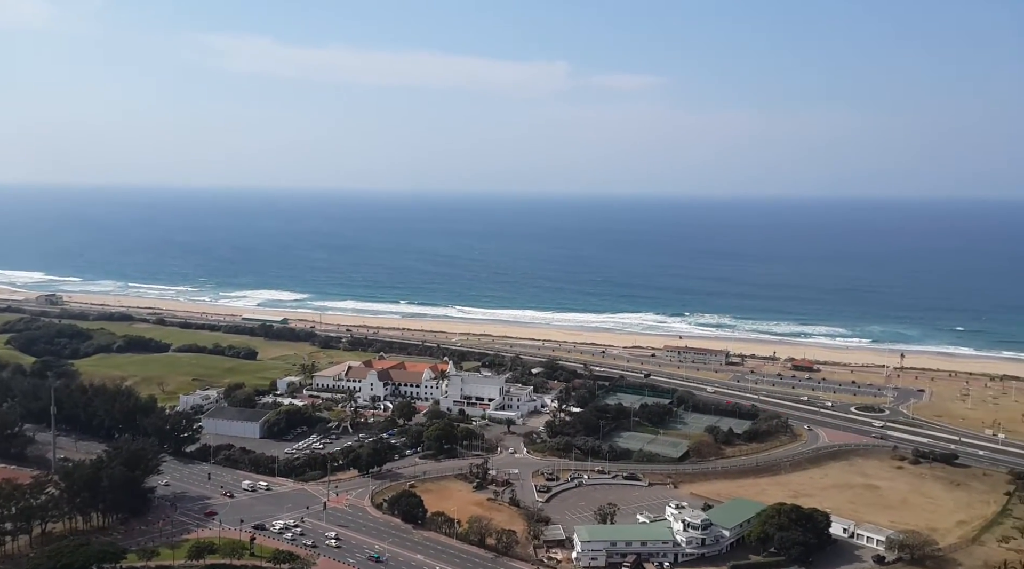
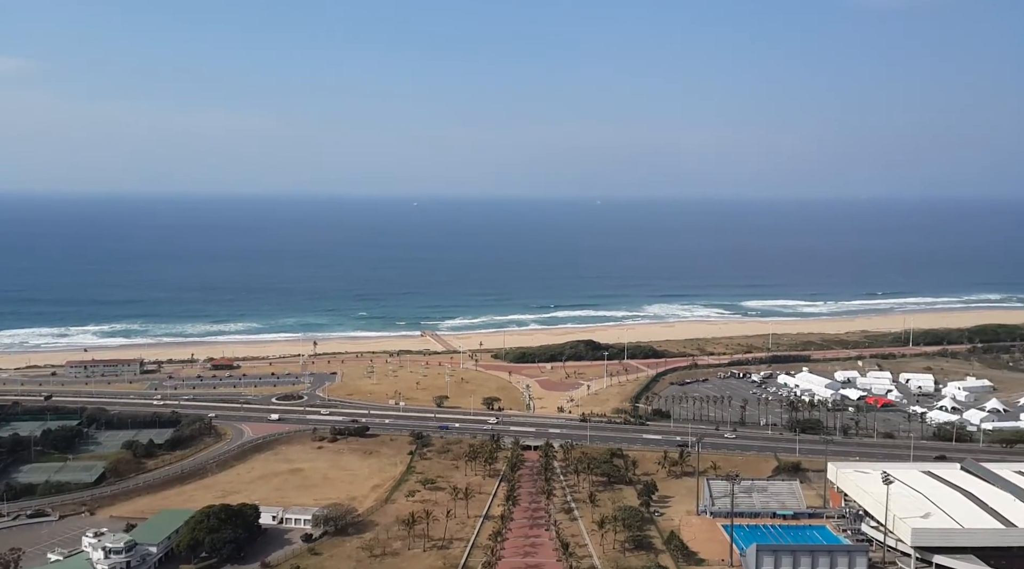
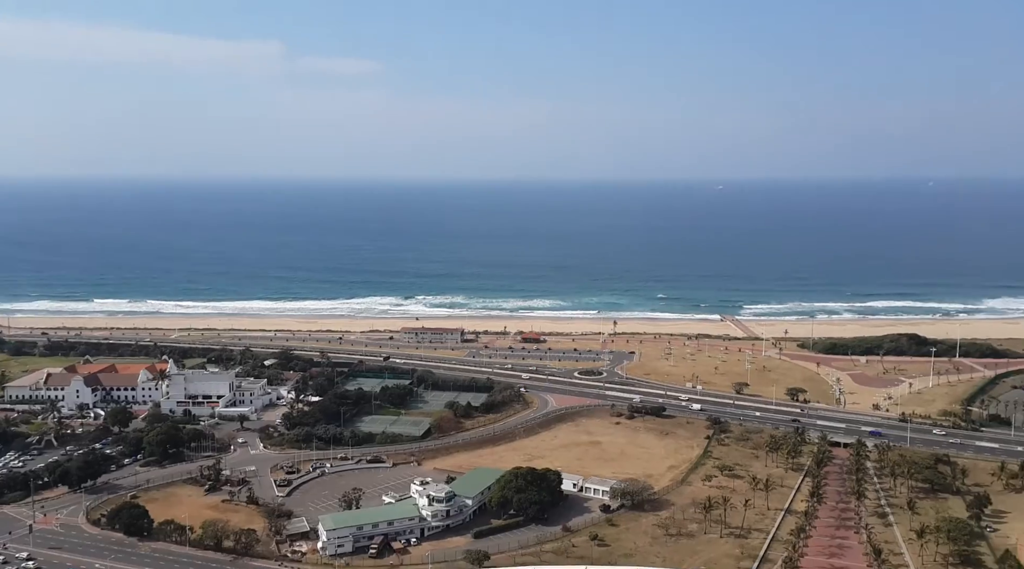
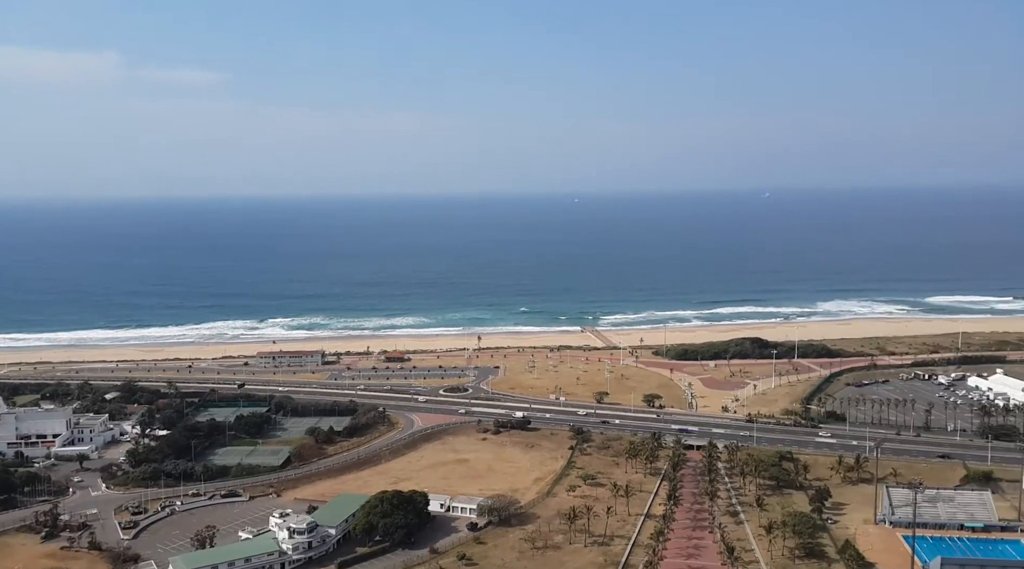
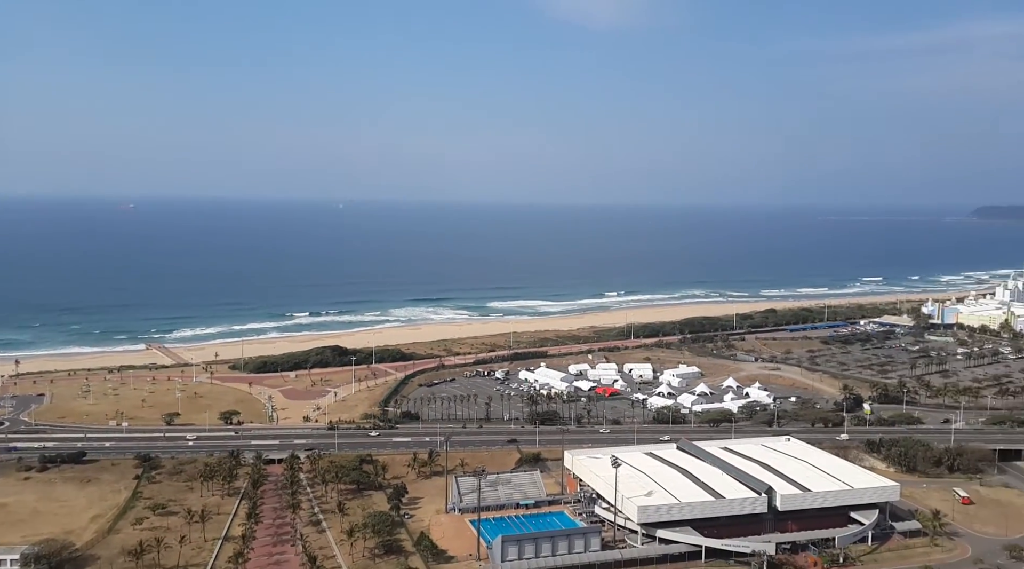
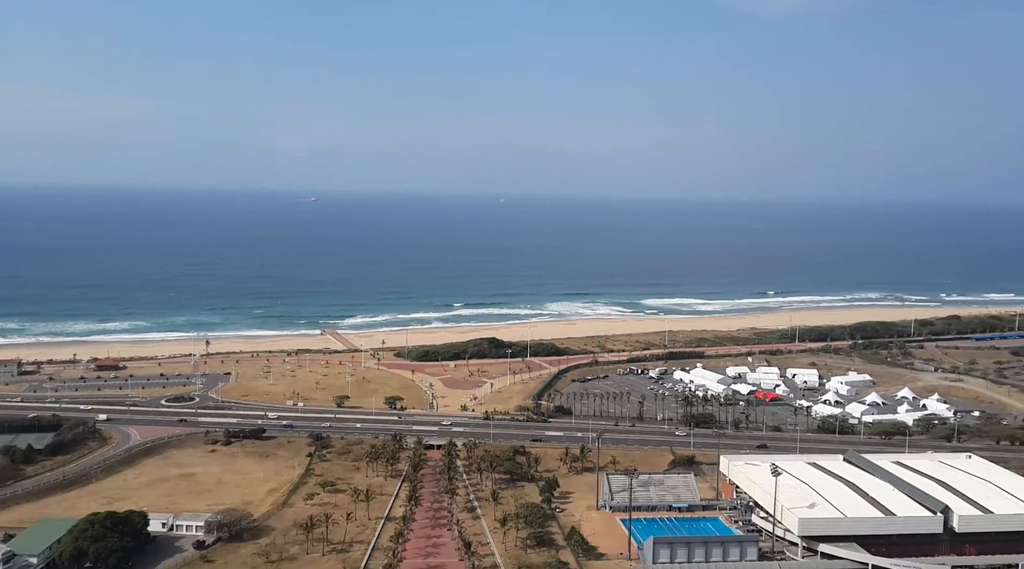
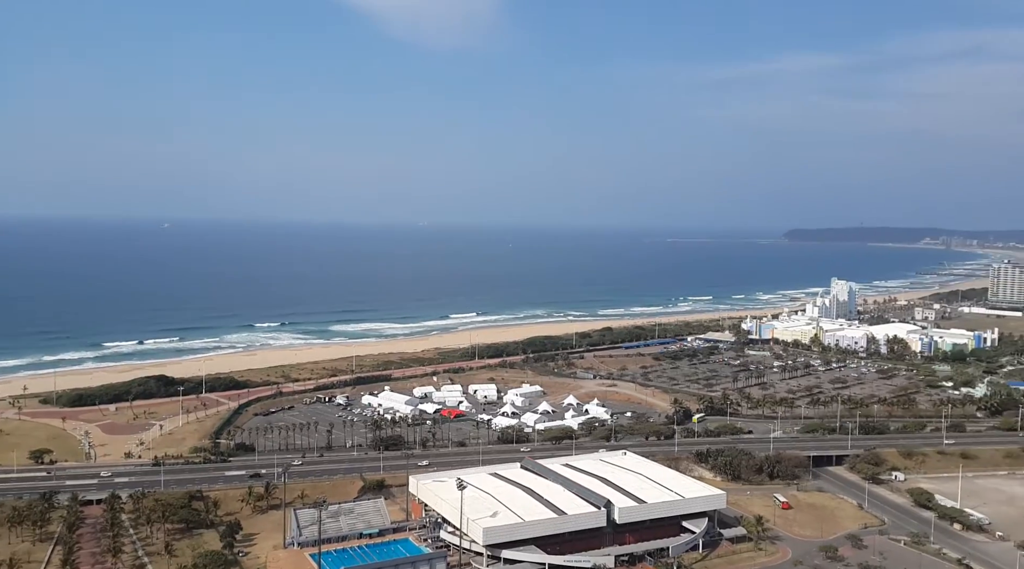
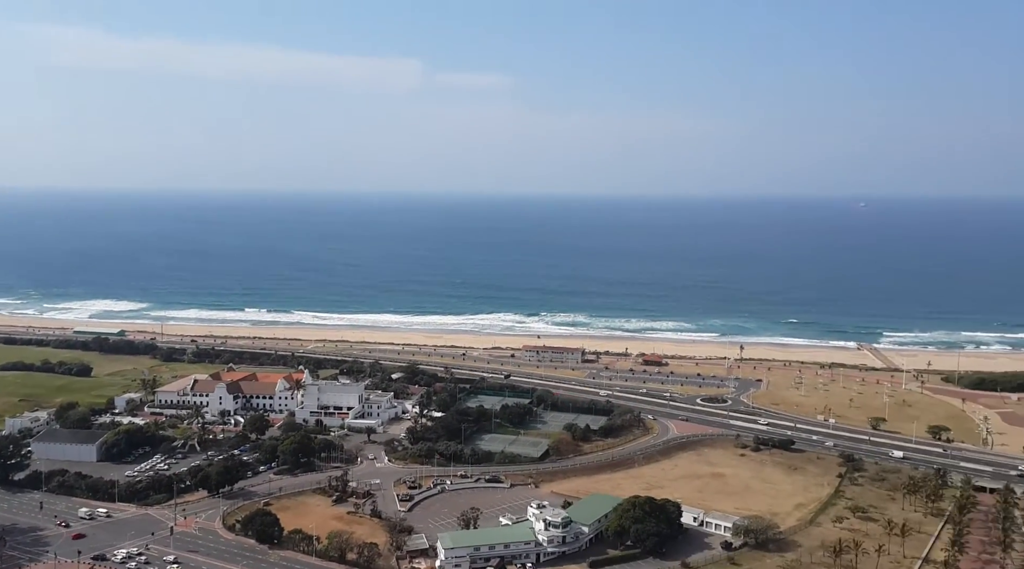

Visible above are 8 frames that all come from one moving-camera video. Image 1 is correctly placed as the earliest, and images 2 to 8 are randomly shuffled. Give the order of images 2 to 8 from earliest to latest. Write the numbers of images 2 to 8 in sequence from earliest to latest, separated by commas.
8, 3, 4, 2, 6, 5, 7
